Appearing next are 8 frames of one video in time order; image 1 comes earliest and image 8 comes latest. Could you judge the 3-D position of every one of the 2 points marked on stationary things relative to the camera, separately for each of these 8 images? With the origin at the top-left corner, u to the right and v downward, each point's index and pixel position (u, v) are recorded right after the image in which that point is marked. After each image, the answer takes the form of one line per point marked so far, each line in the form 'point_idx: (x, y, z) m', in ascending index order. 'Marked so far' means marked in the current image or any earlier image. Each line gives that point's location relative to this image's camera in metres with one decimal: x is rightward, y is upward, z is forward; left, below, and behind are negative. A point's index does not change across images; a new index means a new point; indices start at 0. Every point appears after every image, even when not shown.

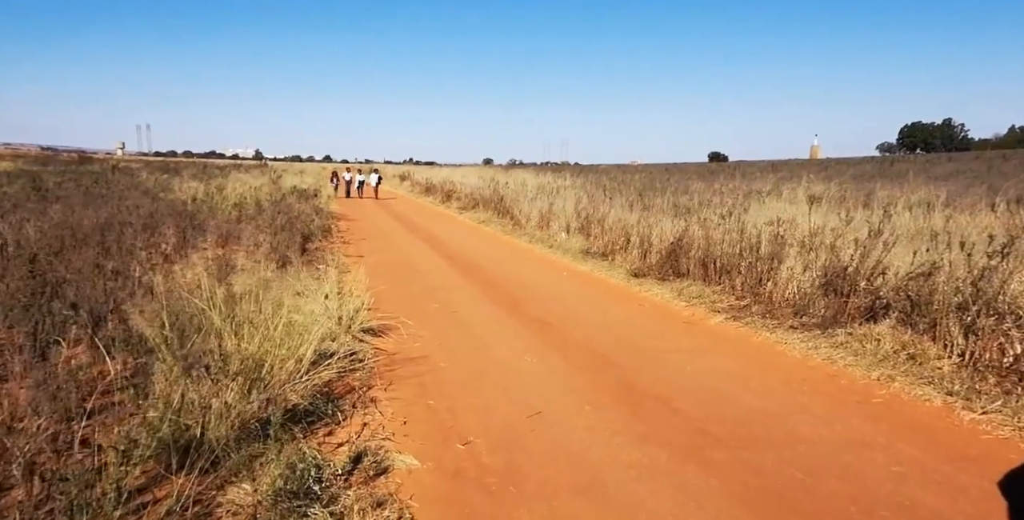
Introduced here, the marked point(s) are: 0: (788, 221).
0: (+4.2, +0.6, +11.3) m
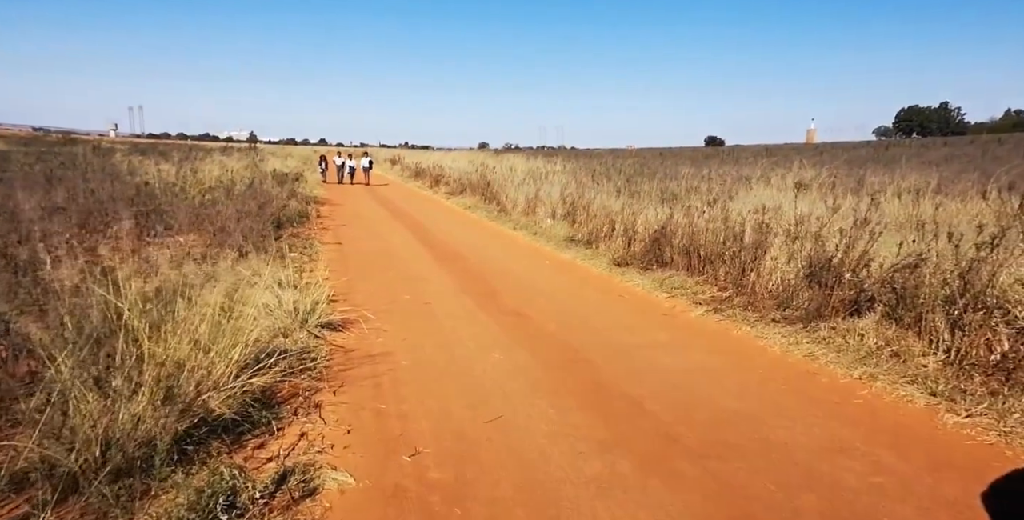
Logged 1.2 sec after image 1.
0: (+3.9, +0.7, +10.9) m
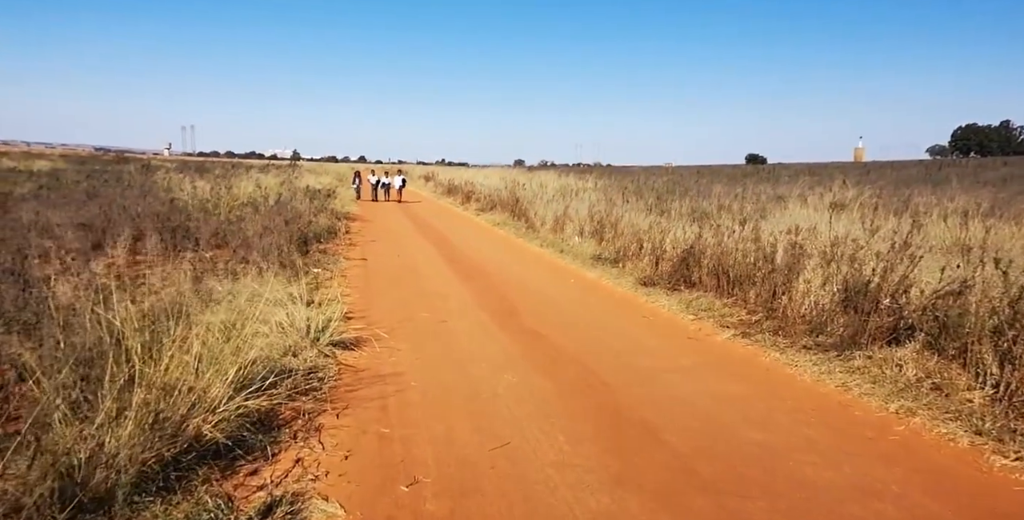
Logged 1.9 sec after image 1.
0: (+4.2, +0.4, +10.5) m
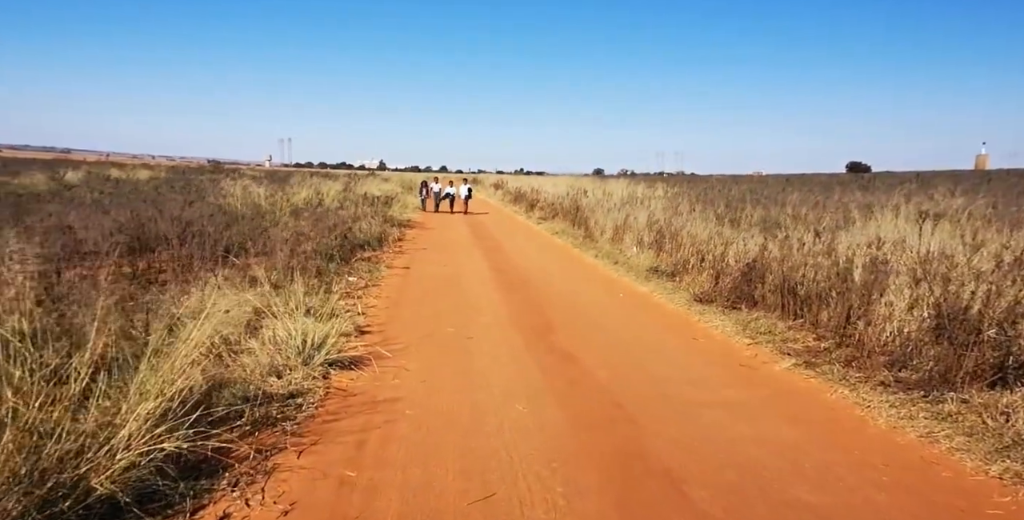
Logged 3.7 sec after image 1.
0: (+4.6, +0.2, +9.1) m
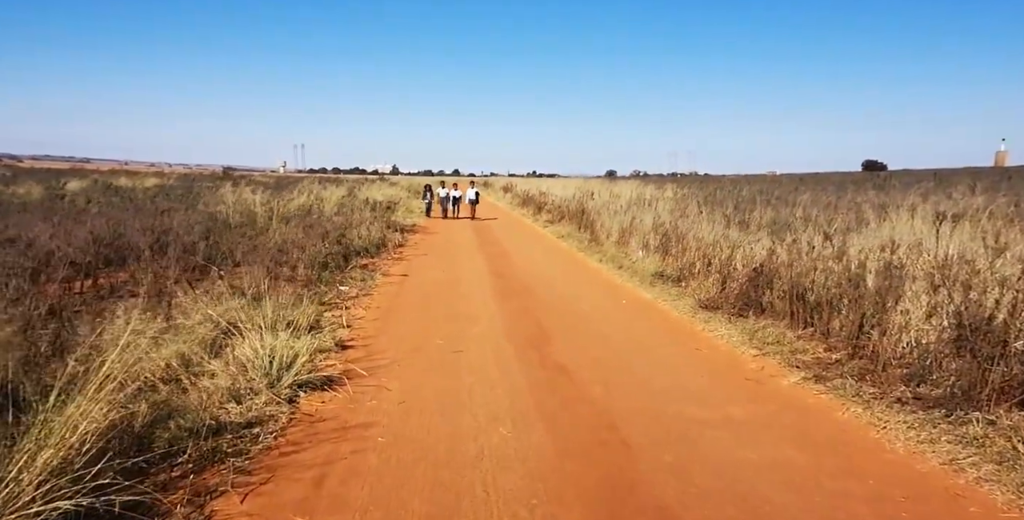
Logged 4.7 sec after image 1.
0: (+4.5, +0.2, +8.5) m
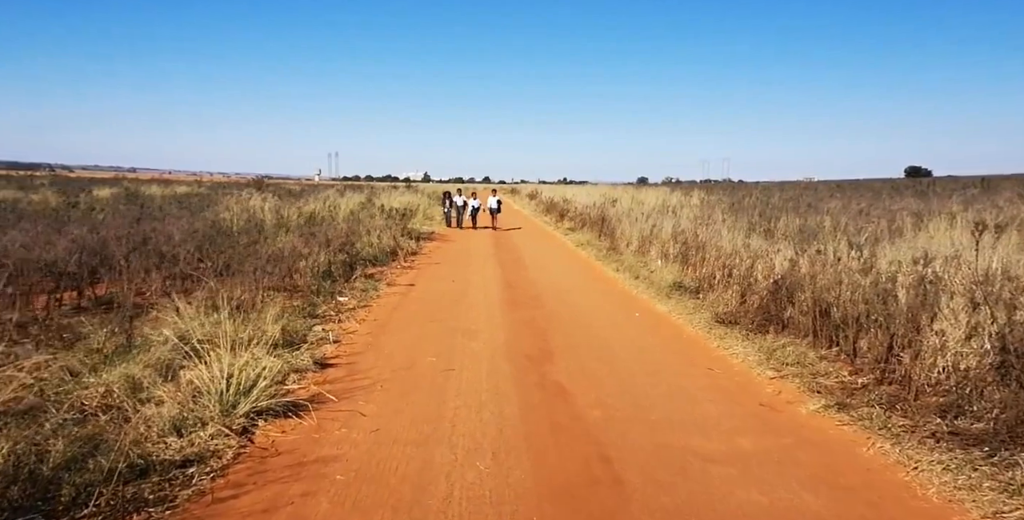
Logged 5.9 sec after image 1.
0: (+4.5, 0.0, +7.8) m
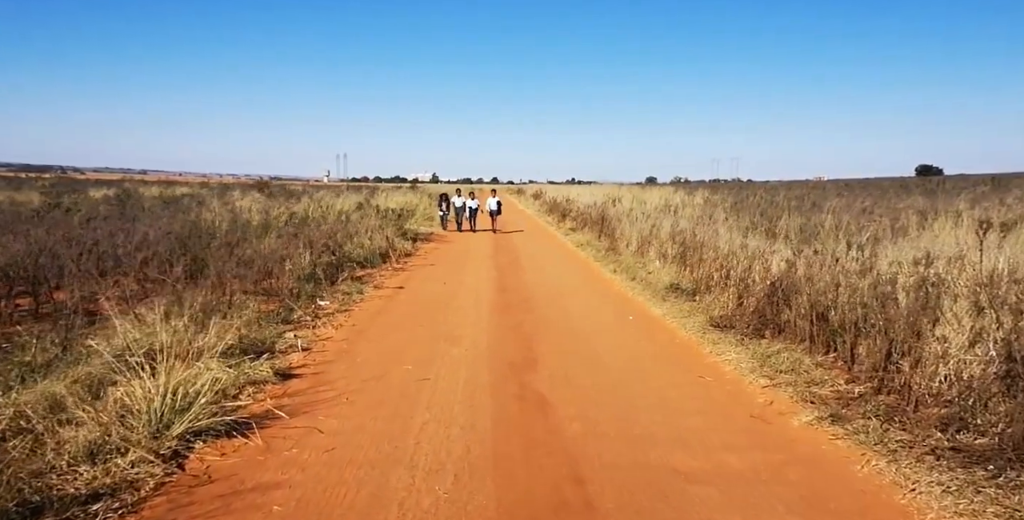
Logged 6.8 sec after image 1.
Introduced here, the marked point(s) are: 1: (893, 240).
0: (+4.3, 0.0, +7.3) m
1: (+5.1, +0.3, +10.0) m
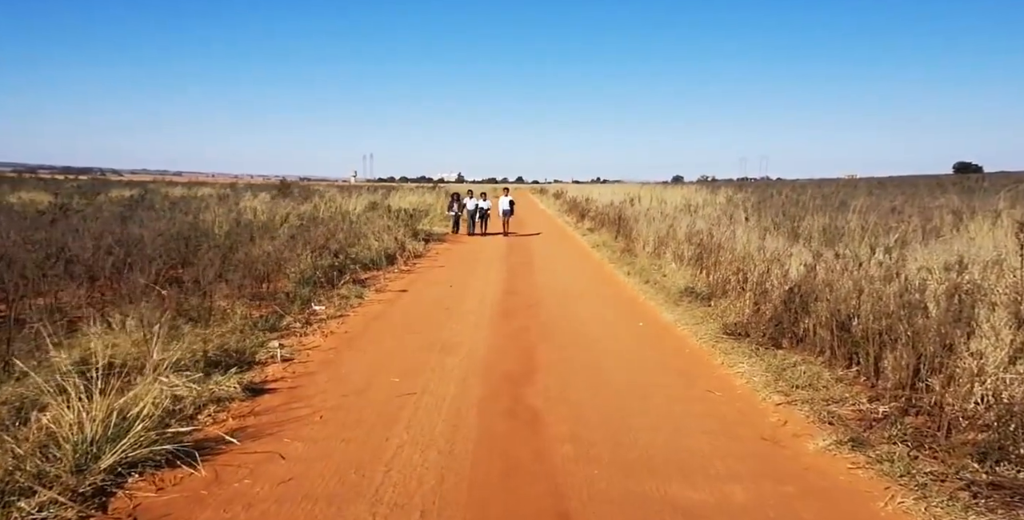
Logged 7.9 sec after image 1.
0: (+4.2, 0.0, +6.7) m
1: (+5.1, +0.3, +9.4) m
